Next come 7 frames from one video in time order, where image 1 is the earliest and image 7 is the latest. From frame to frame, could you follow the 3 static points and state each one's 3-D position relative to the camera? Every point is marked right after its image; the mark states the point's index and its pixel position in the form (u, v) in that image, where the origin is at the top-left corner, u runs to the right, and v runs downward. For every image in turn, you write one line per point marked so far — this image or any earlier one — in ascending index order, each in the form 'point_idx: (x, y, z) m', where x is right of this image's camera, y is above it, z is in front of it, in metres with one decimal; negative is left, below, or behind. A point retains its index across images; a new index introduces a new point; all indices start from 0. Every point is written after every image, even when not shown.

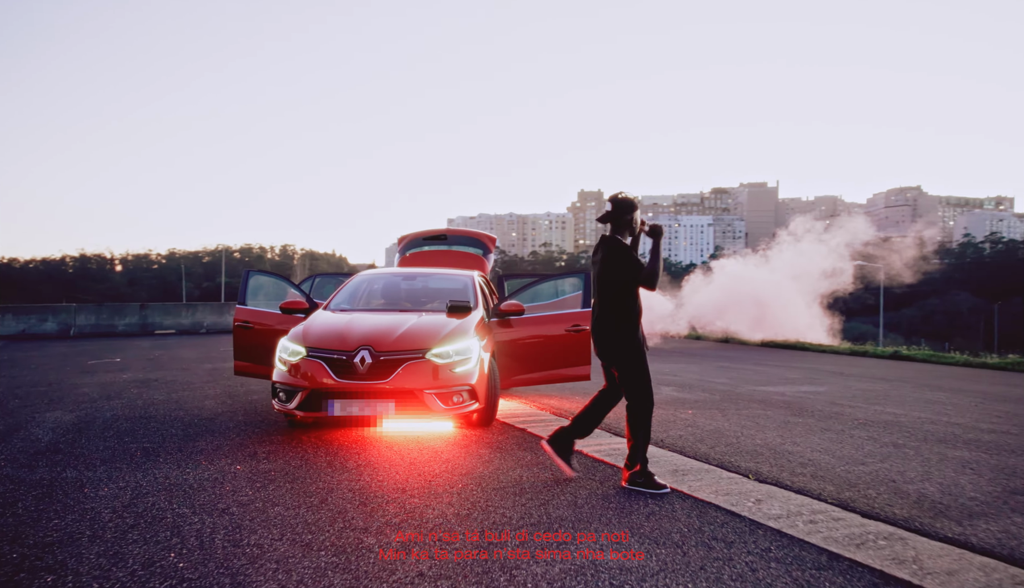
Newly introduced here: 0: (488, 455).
0: (-0.1, -1.2, +5.0) m
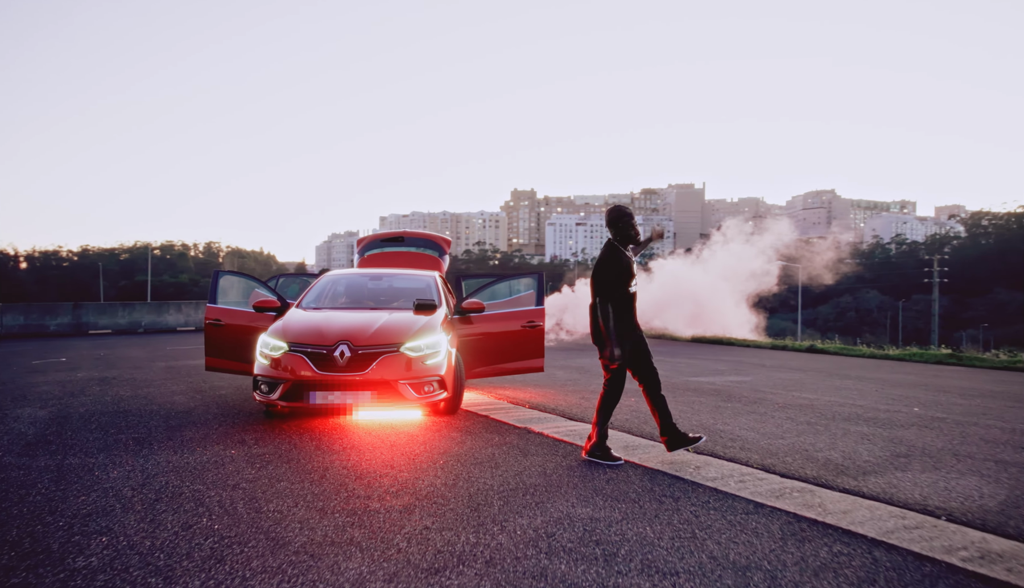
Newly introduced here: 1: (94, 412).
0: (-0.4, -1.1, +5.5) m
1: (-4.0, -1.1, +6.6) m
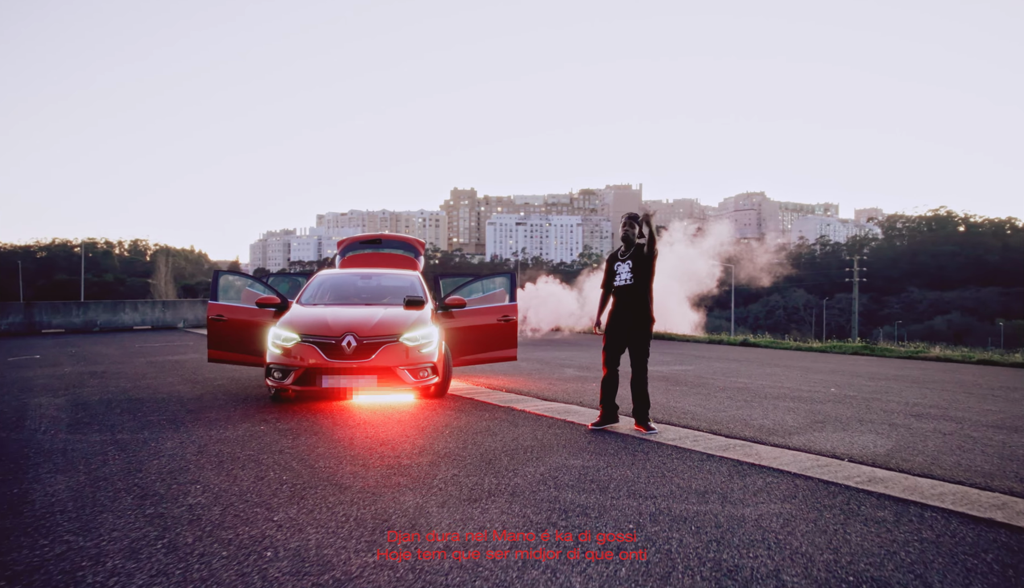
0: (-0.5, -1.1, +6.4) m
1: (-4.2, -1.1, +7.1) m
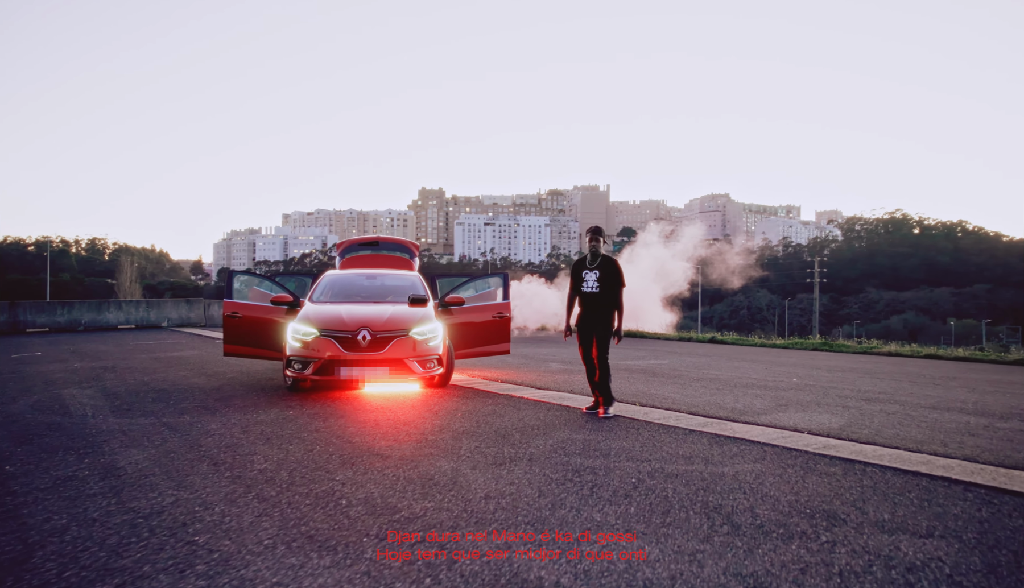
0: (-0.5, -1.1, +7.1) m
1: (-4.2, -1.1, +7.6) m
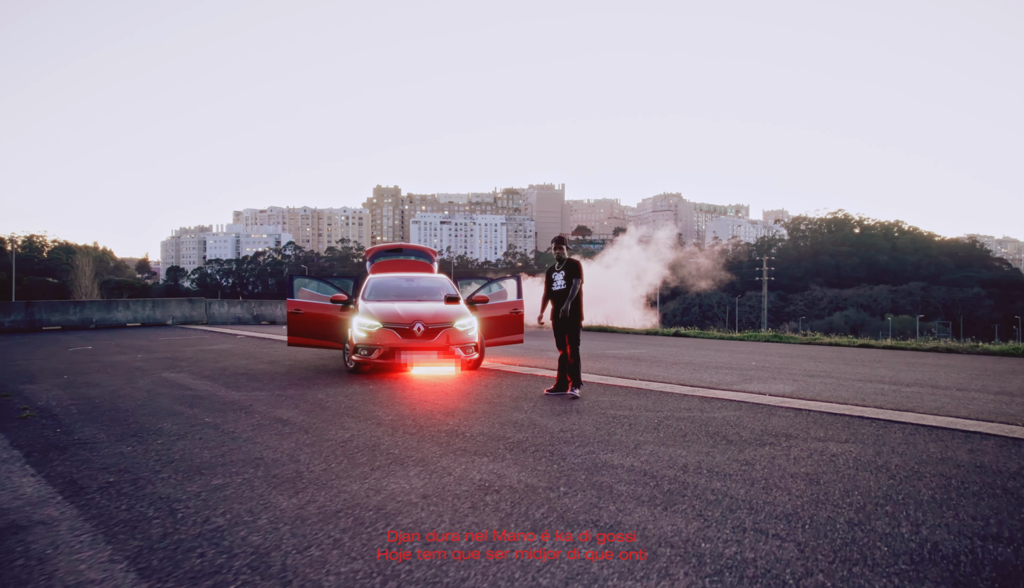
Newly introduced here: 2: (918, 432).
0: (-0.2, -1.1, +8.9) m
1: (-3.9, -1.1, +9.2) m
2: (+3.2, -1.1, +5.3) m
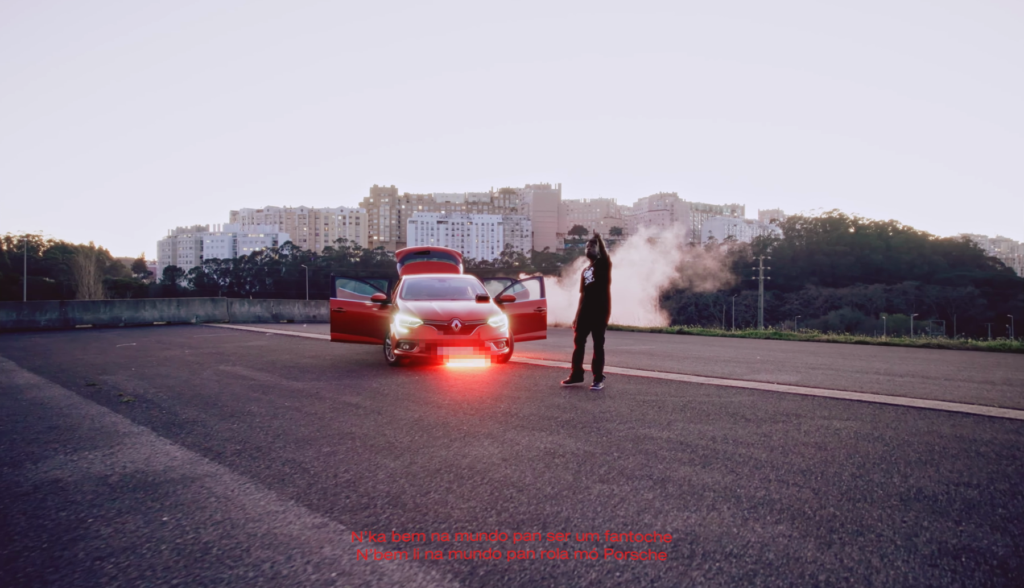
0: (+0.2, -1.1, +9.7) m
1: (-3.5, -1.1, +10.0) m
2: (+3.6, -1.1, +6.2) m
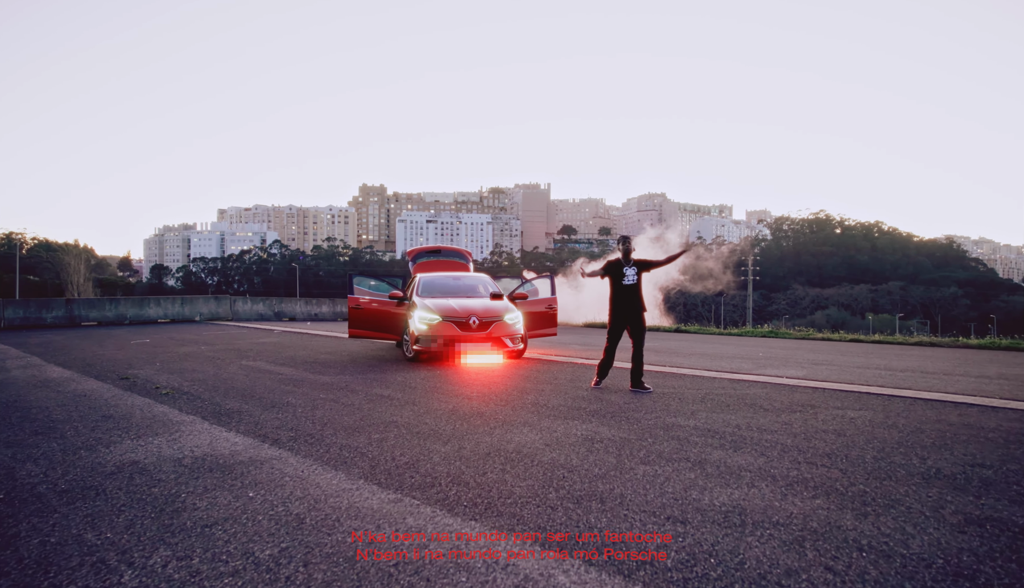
0: (+0.4, -1.1, +10.0) m
1: (-3.3, -1.0, +10.3) m
2: (+3.9, -1.0, +6.6) m
